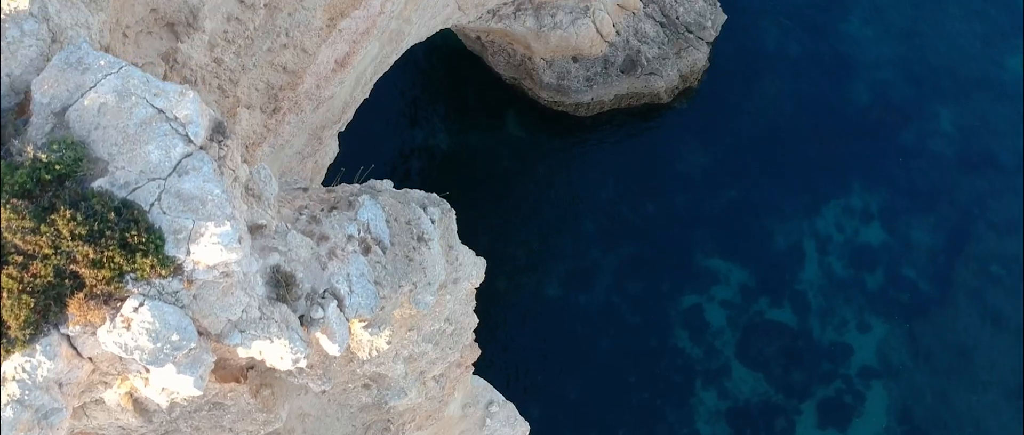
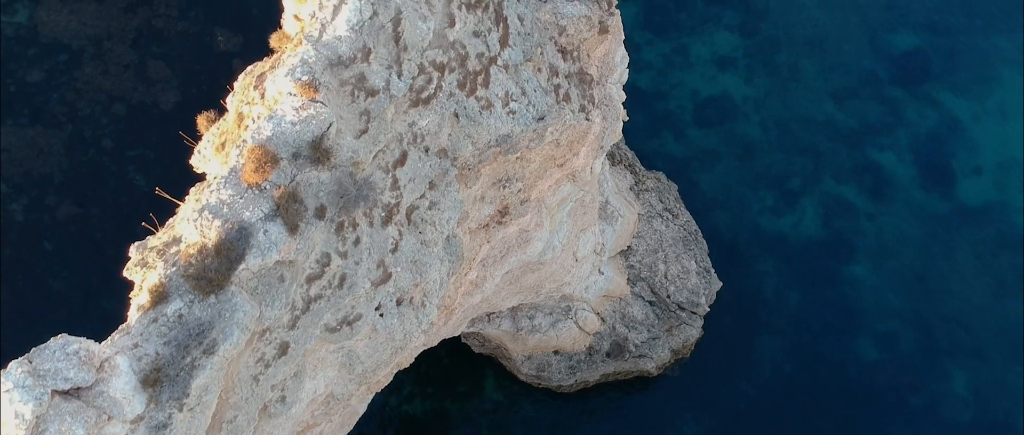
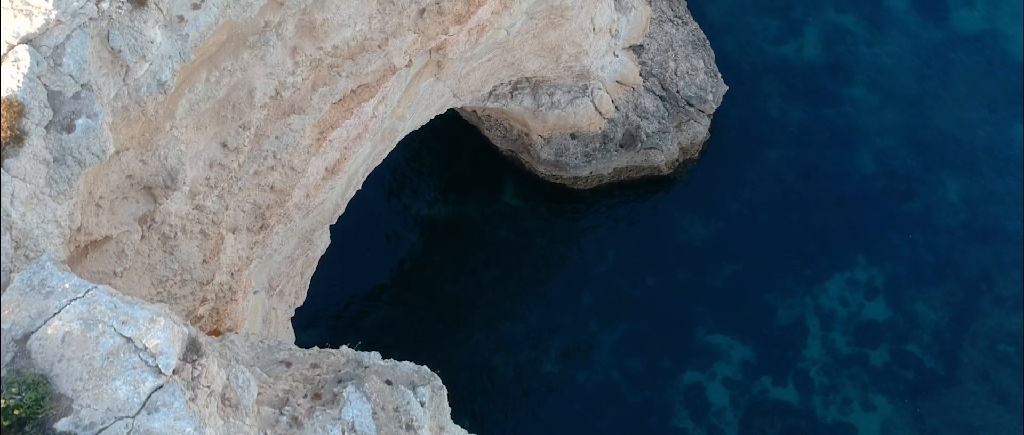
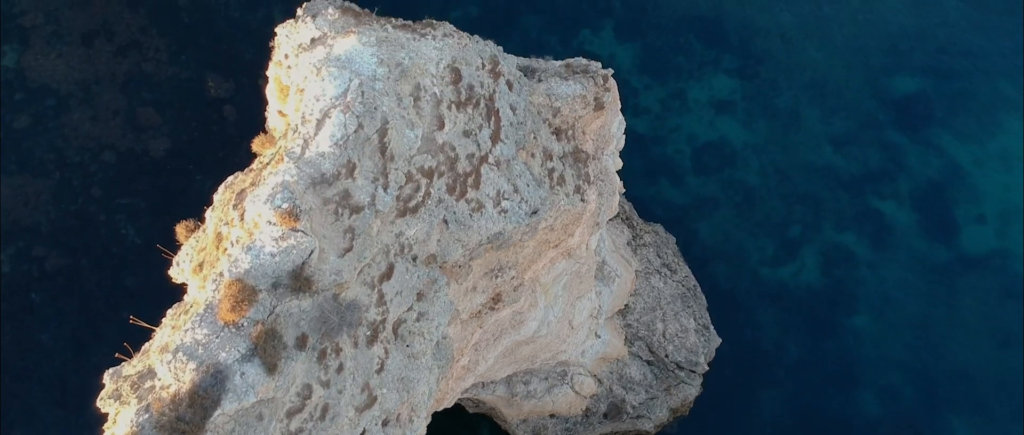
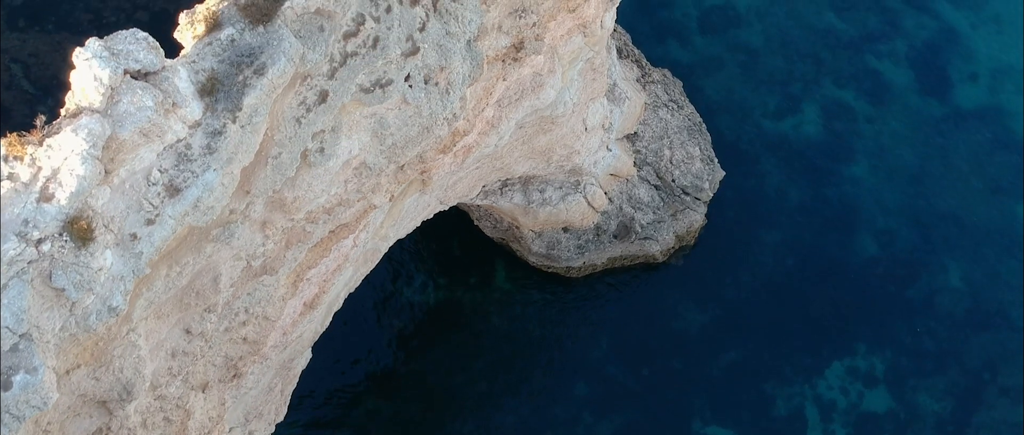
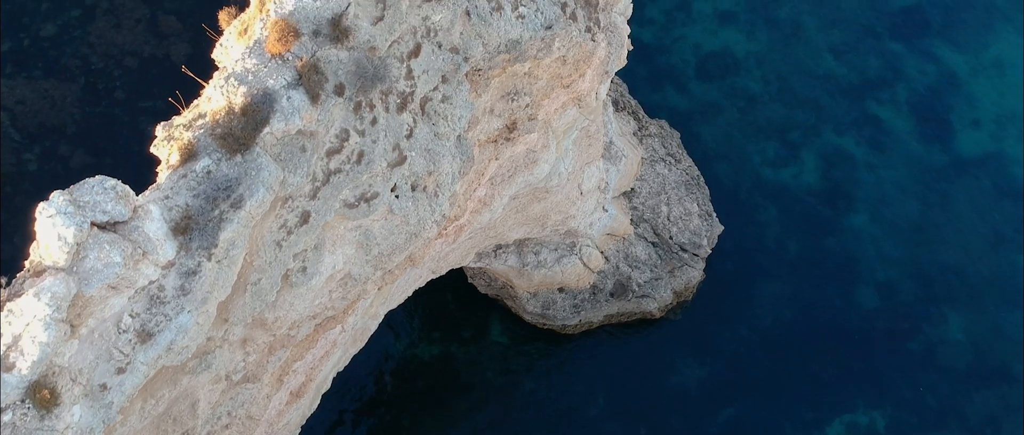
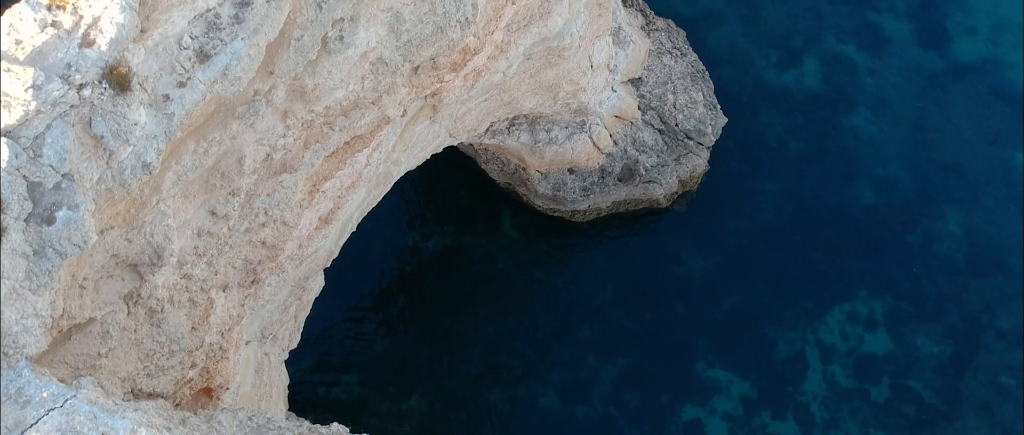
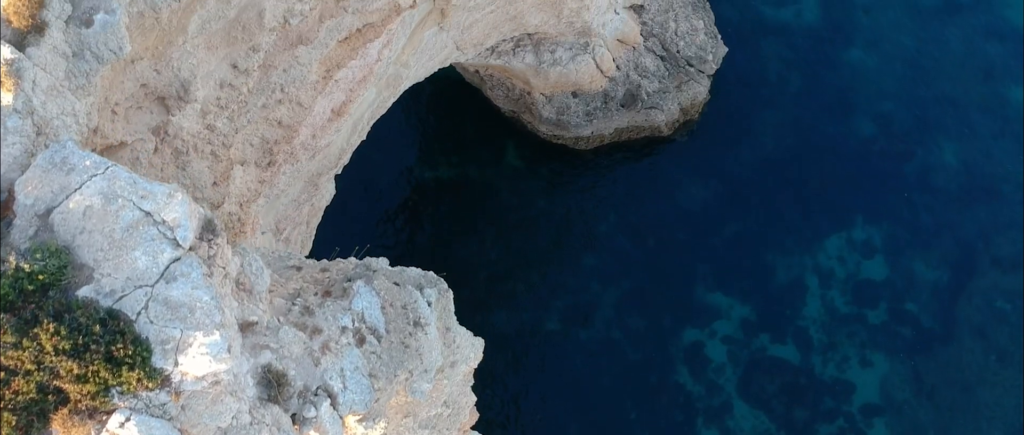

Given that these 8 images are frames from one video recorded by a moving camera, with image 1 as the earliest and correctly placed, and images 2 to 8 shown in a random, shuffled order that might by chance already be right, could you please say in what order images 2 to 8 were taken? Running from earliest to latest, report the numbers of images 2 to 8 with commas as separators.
8, 3, 7, 5, 6, 2, 4
